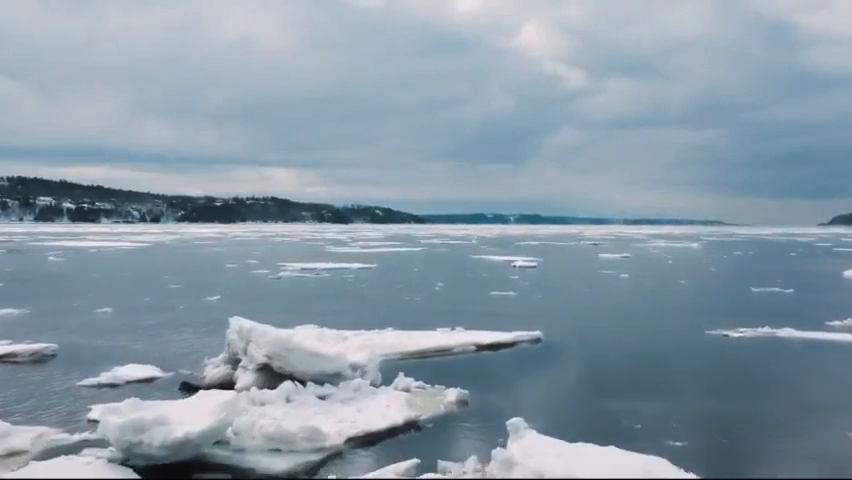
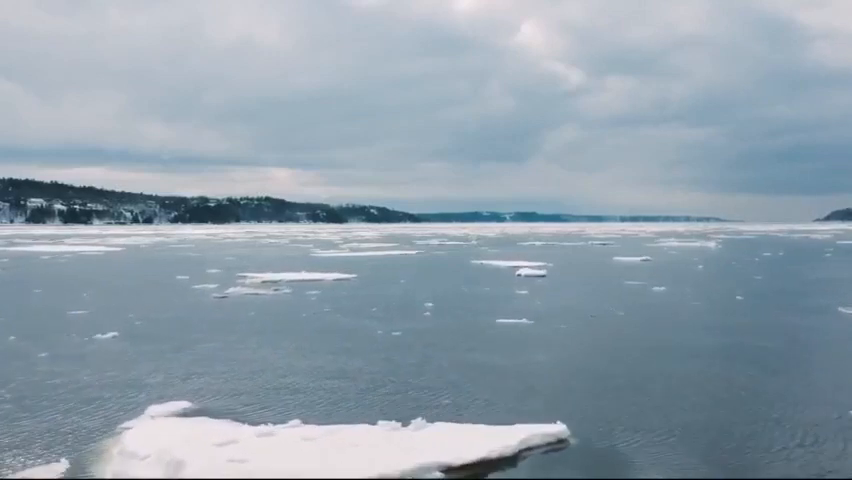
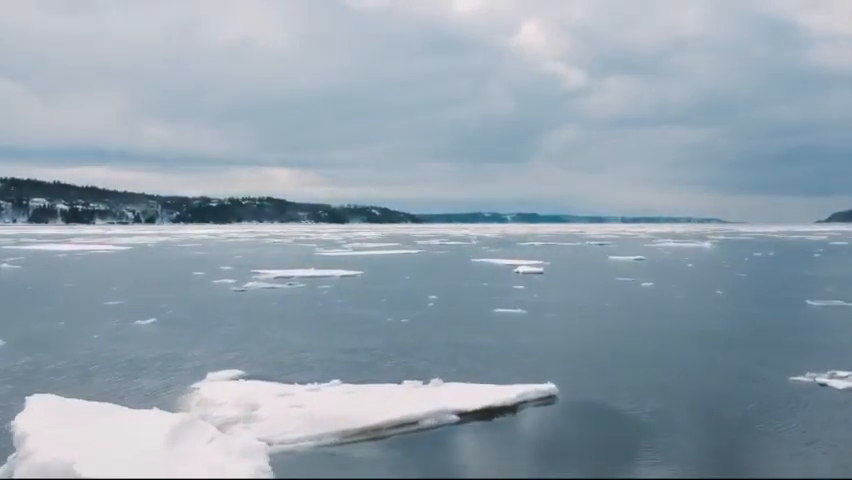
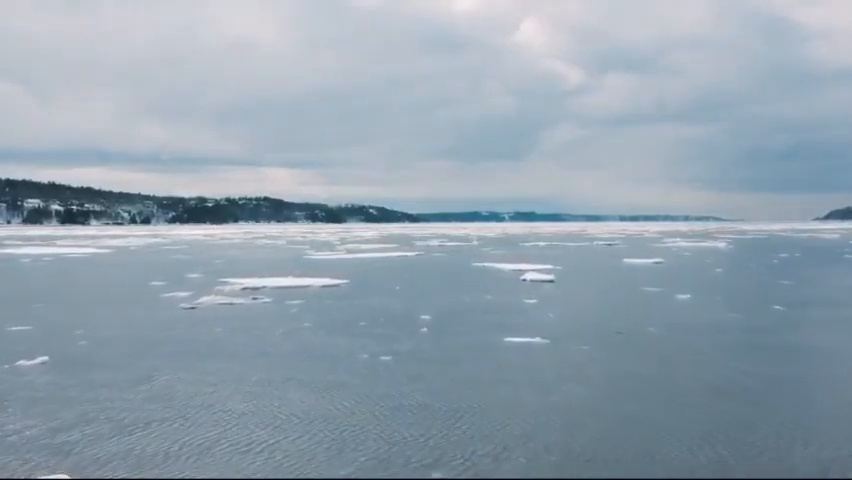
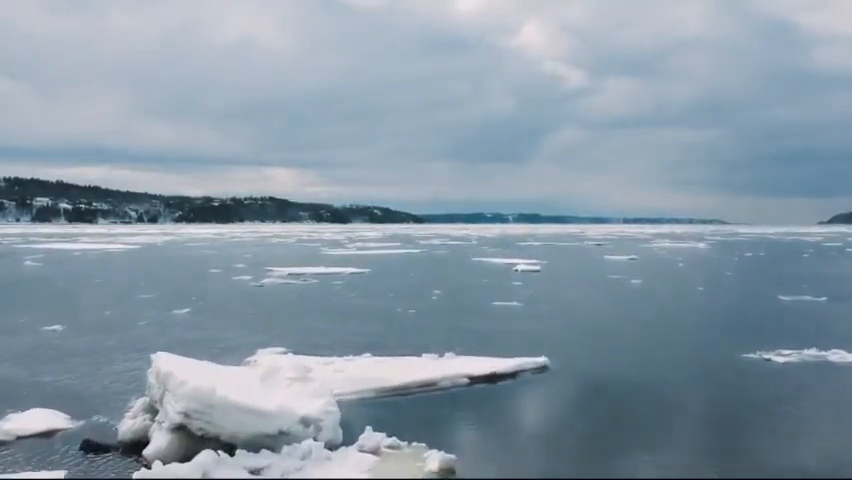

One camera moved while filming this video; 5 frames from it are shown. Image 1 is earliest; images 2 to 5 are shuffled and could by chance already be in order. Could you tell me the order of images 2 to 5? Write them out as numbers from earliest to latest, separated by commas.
5, 3, 2, 4
